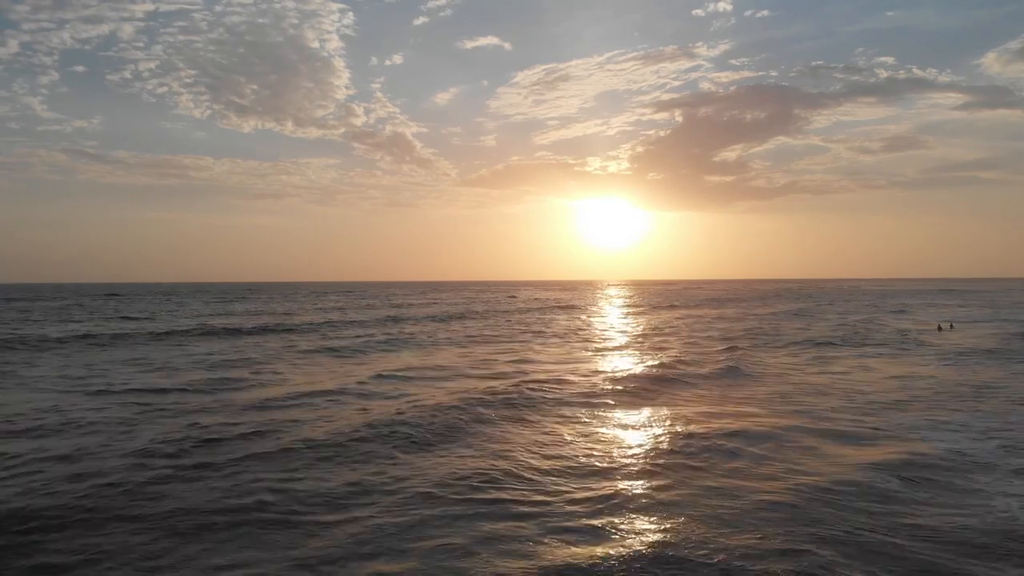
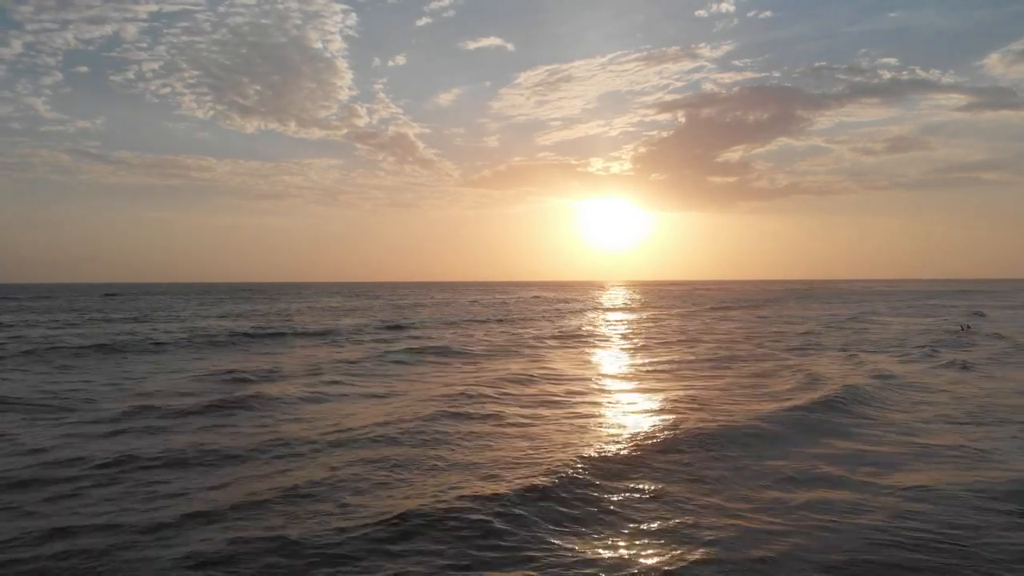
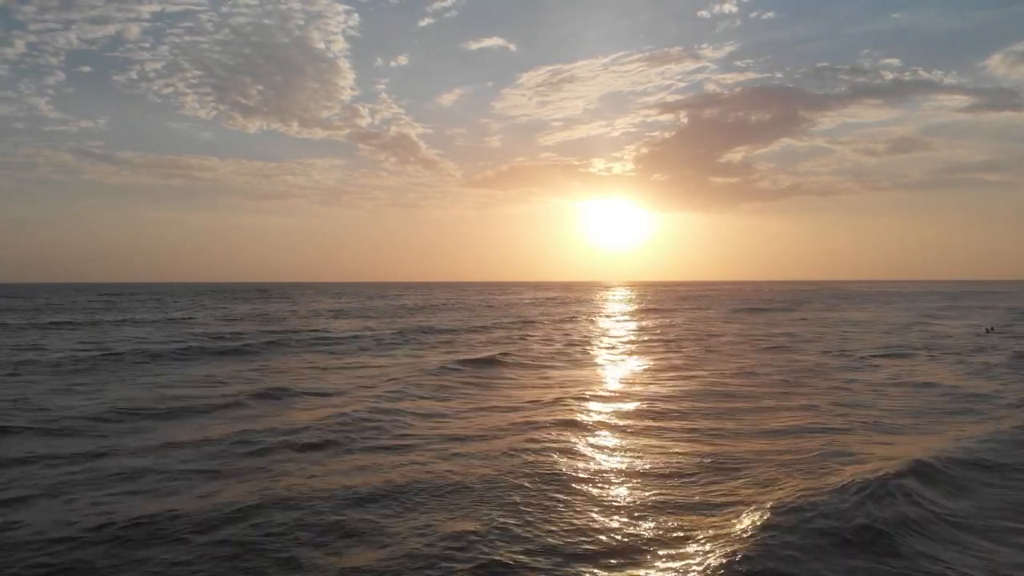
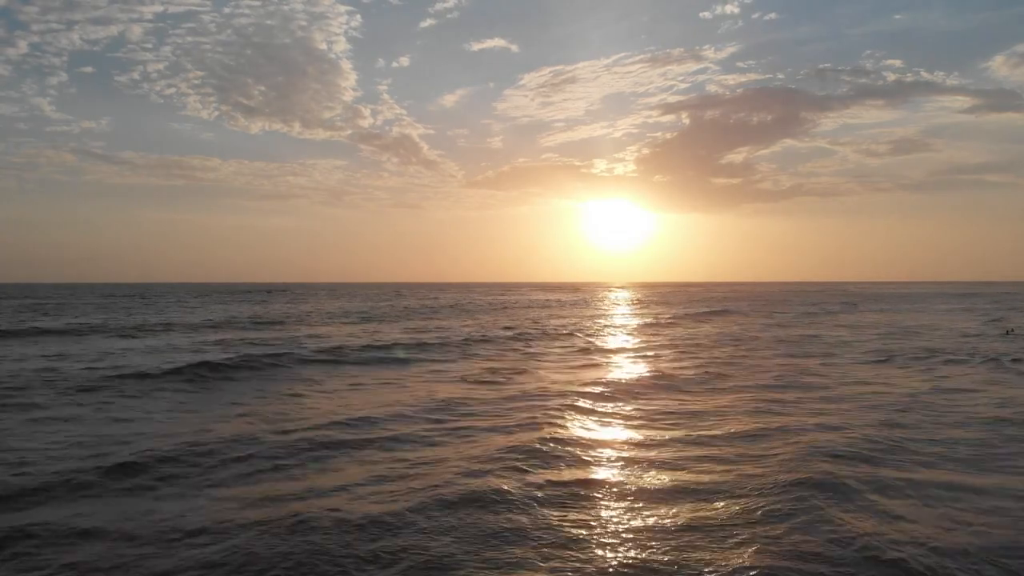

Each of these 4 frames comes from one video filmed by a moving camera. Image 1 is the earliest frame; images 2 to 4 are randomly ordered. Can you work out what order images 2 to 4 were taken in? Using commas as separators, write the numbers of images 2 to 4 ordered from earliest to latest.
2, 3, 4
